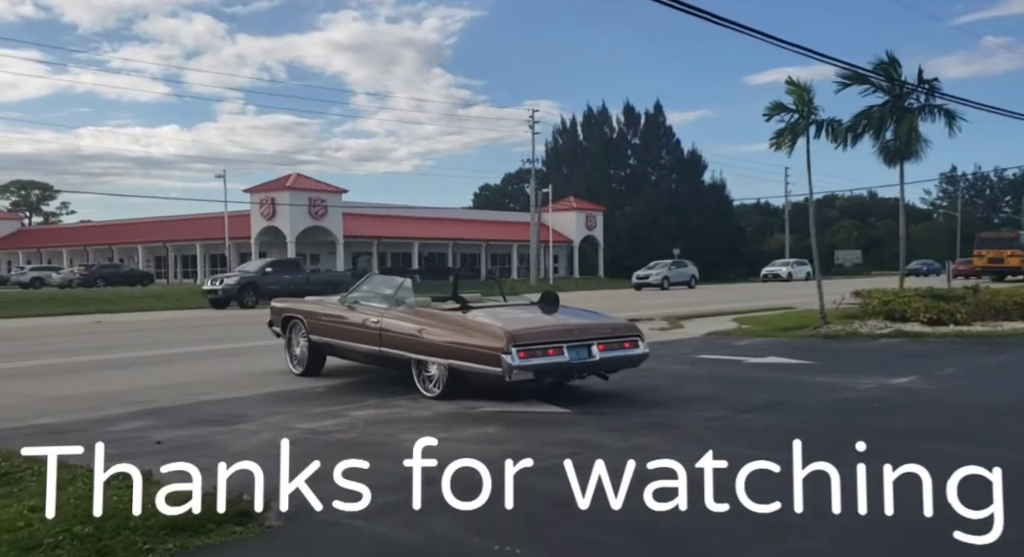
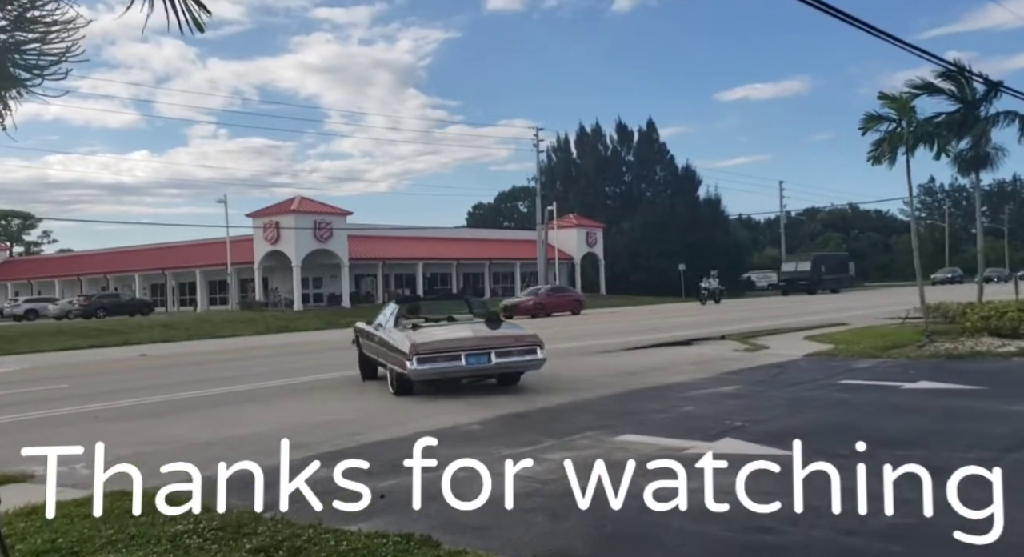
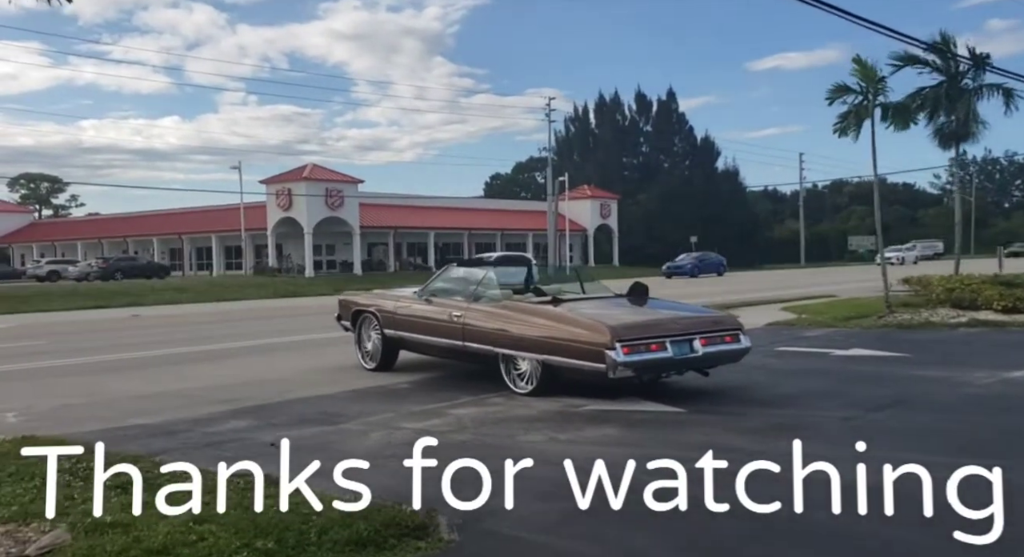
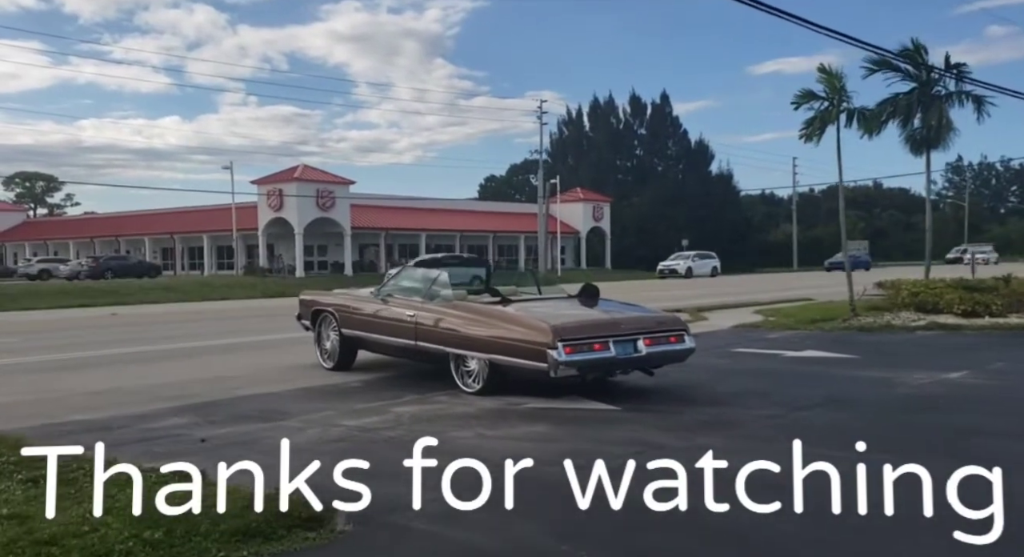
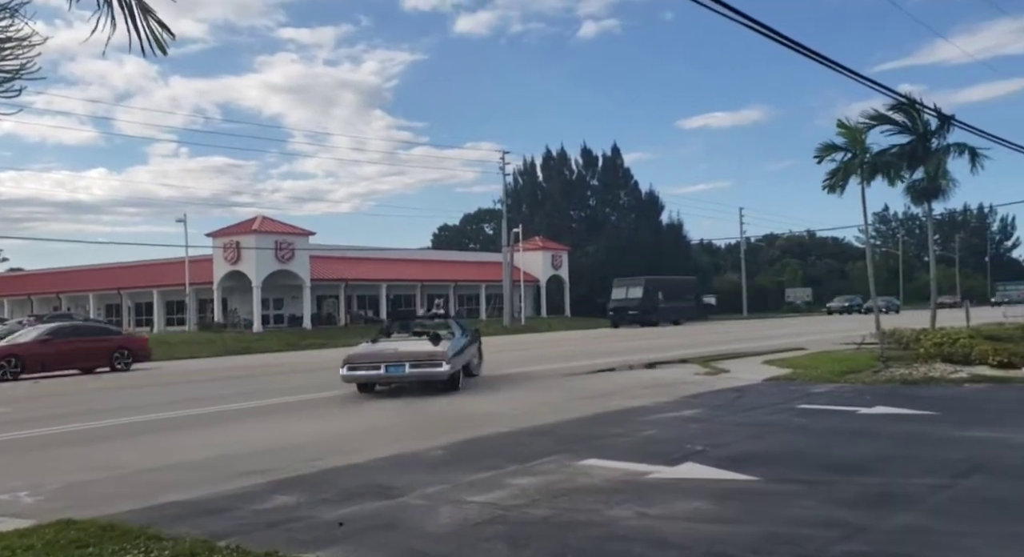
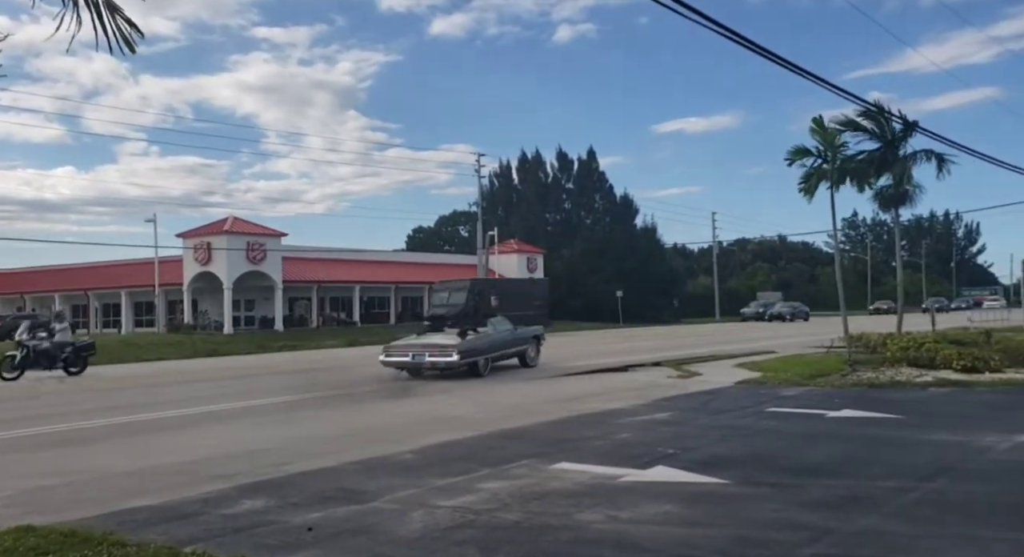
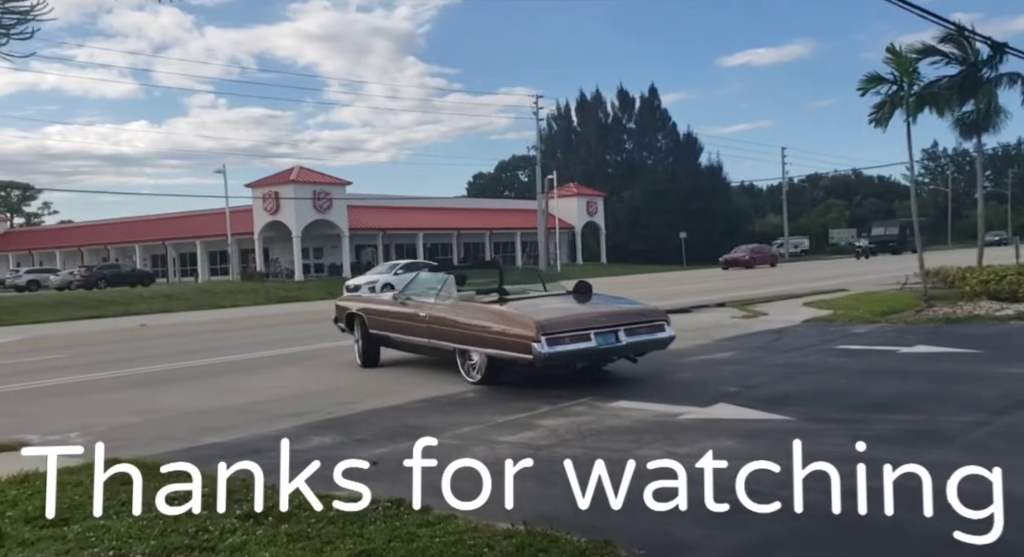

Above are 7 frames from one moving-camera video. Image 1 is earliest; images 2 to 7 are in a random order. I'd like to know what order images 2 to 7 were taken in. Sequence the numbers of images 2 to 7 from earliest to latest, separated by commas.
4, 3, 7, 2, 5, 6
